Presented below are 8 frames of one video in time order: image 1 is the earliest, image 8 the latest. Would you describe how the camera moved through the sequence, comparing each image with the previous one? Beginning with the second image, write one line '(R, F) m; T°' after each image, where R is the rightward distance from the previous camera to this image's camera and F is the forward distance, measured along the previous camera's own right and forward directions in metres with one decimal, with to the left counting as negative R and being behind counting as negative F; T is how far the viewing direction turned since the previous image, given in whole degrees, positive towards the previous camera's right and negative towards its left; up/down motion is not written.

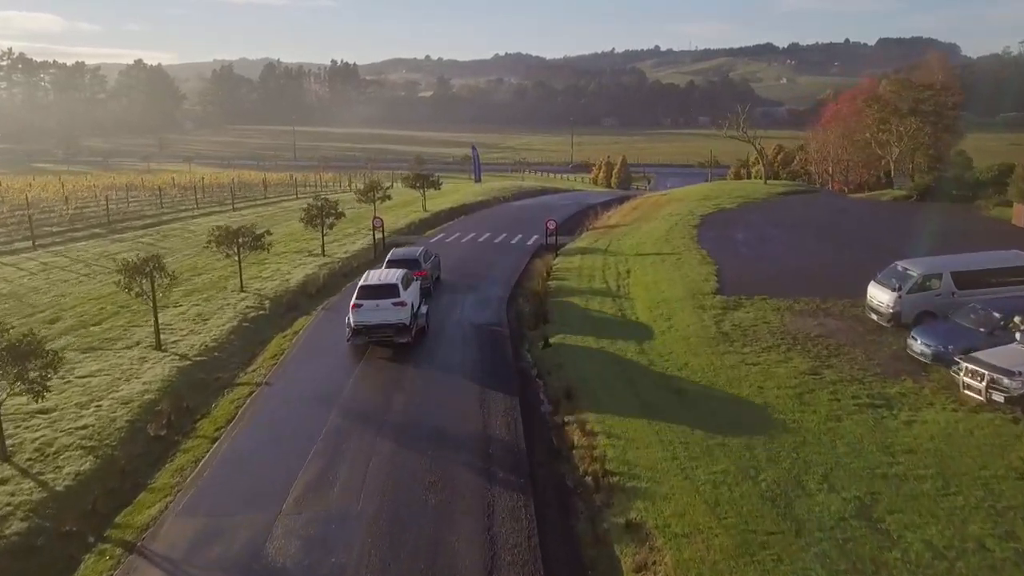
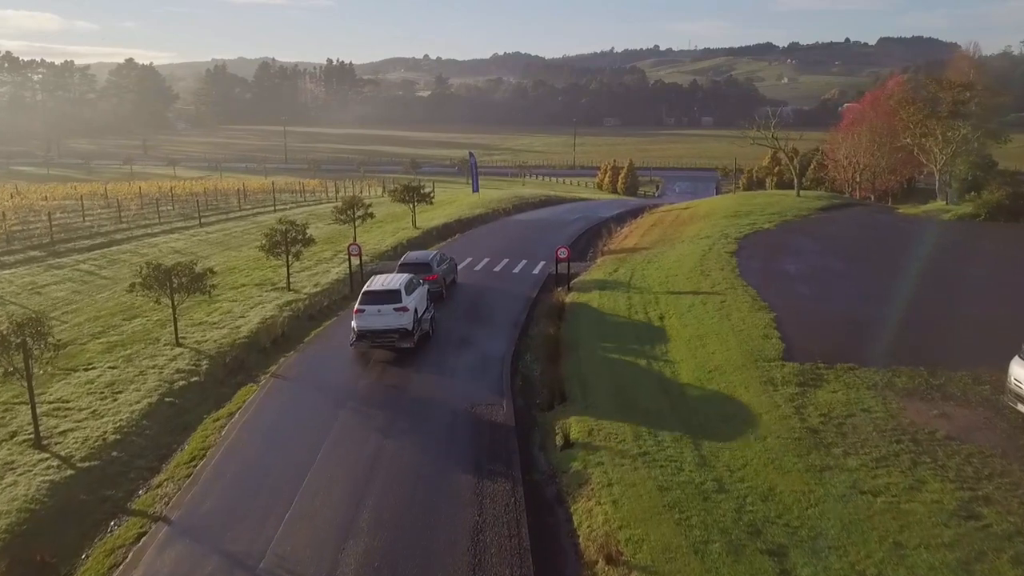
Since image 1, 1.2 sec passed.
(-0.1, +4.7) m; 0°
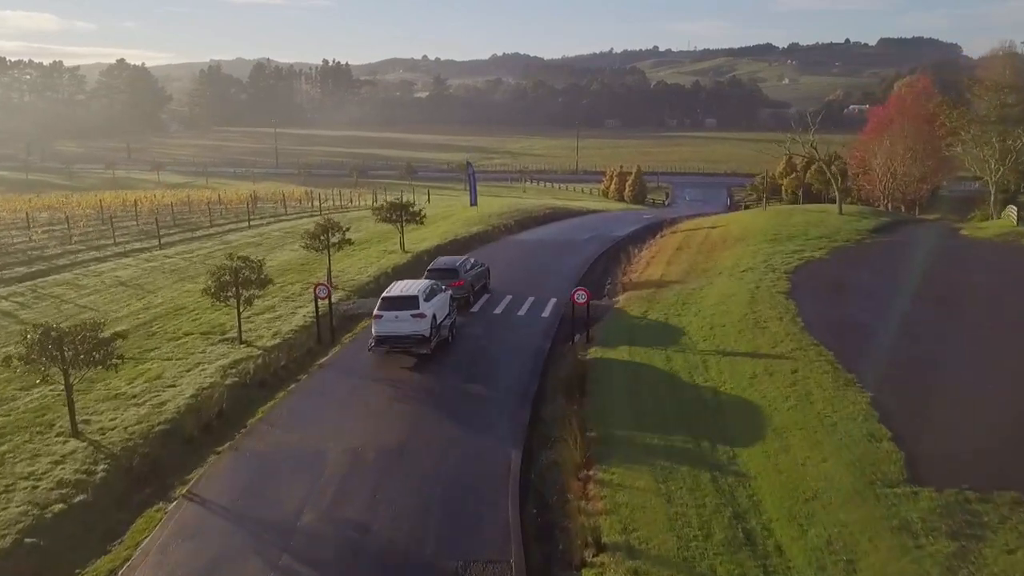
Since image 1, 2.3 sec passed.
(-0.2, +4.6) m; 0°
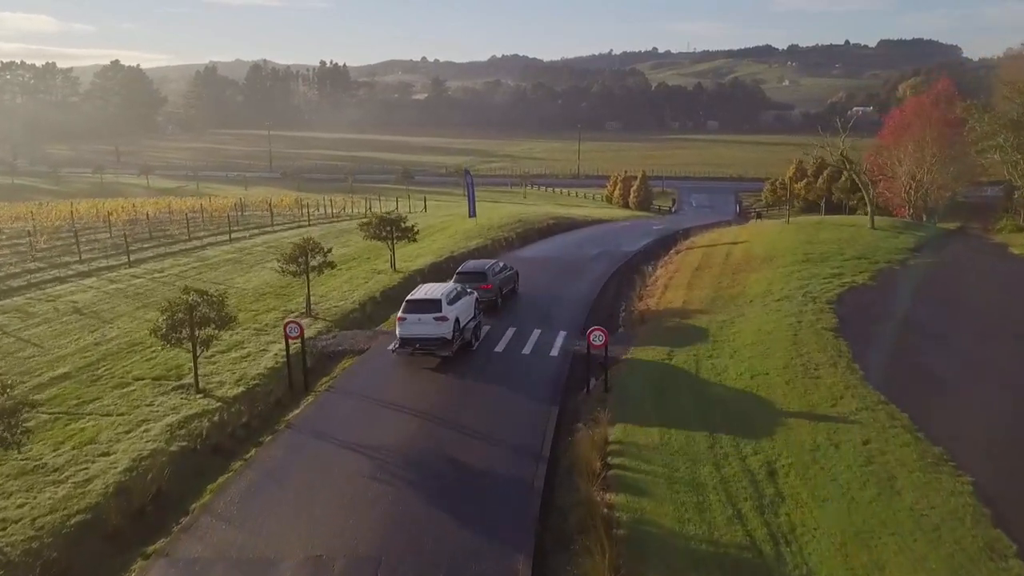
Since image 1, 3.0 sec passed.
(-0.1, +2.9) m; 0°
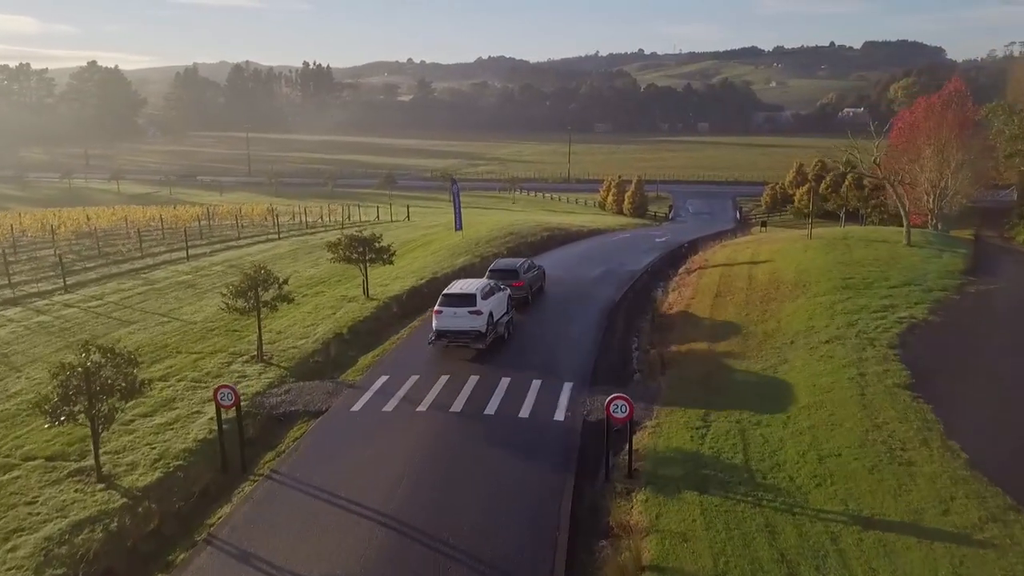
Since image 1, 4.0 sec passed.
(-0.1, +3.7) m; +1°
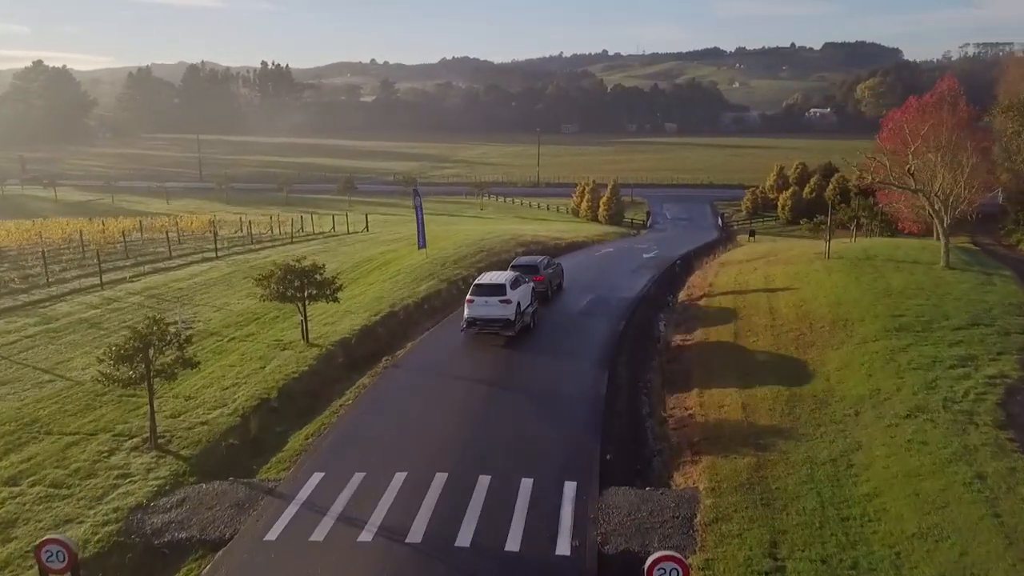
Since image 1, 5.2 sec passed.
(-0.2, +4.5) m; +2°
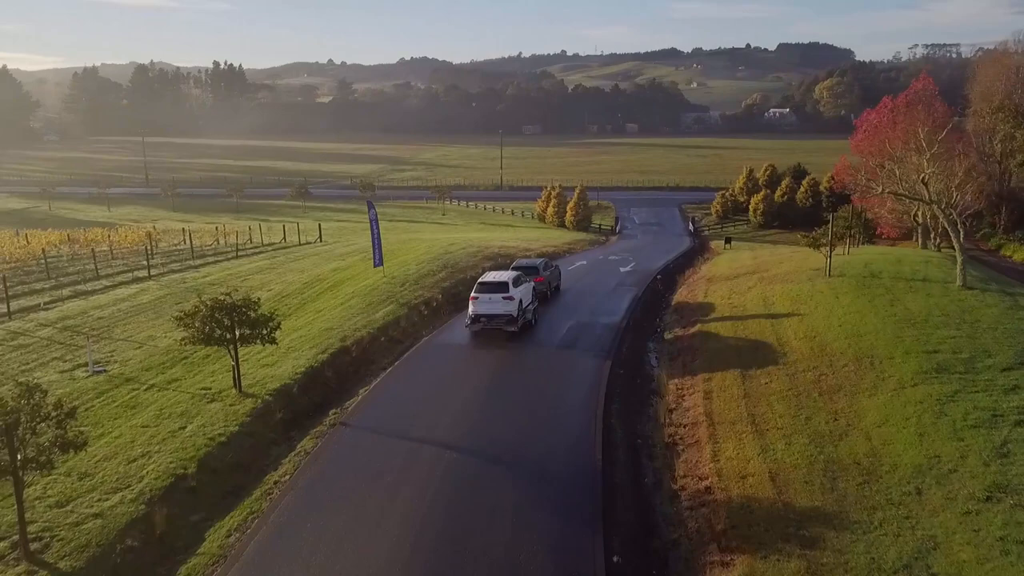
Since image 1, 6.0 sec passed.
(-0.2, +2.9) m; +3°
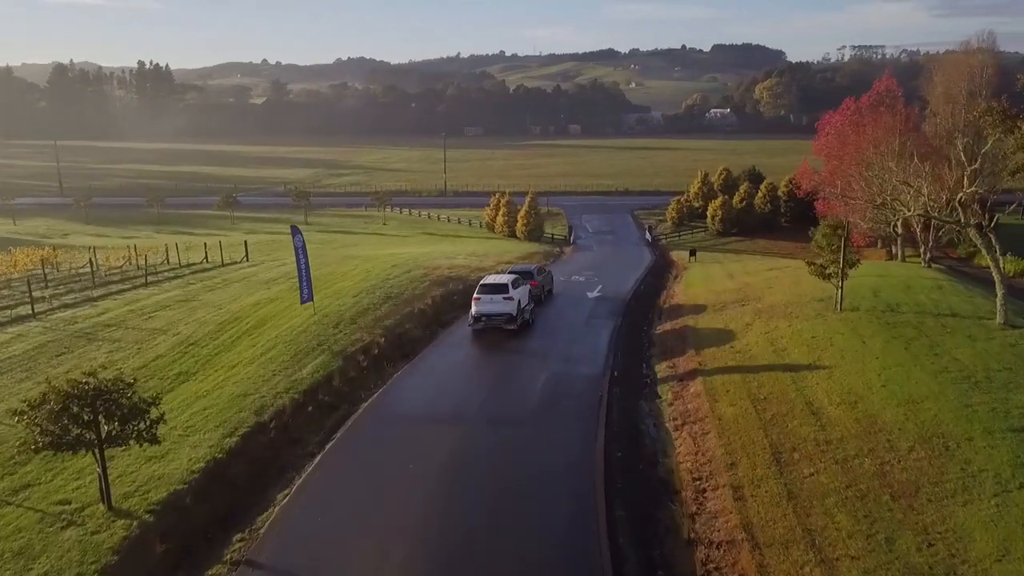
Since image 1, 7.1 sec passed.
(-0.4, +4.1) m; +4°
